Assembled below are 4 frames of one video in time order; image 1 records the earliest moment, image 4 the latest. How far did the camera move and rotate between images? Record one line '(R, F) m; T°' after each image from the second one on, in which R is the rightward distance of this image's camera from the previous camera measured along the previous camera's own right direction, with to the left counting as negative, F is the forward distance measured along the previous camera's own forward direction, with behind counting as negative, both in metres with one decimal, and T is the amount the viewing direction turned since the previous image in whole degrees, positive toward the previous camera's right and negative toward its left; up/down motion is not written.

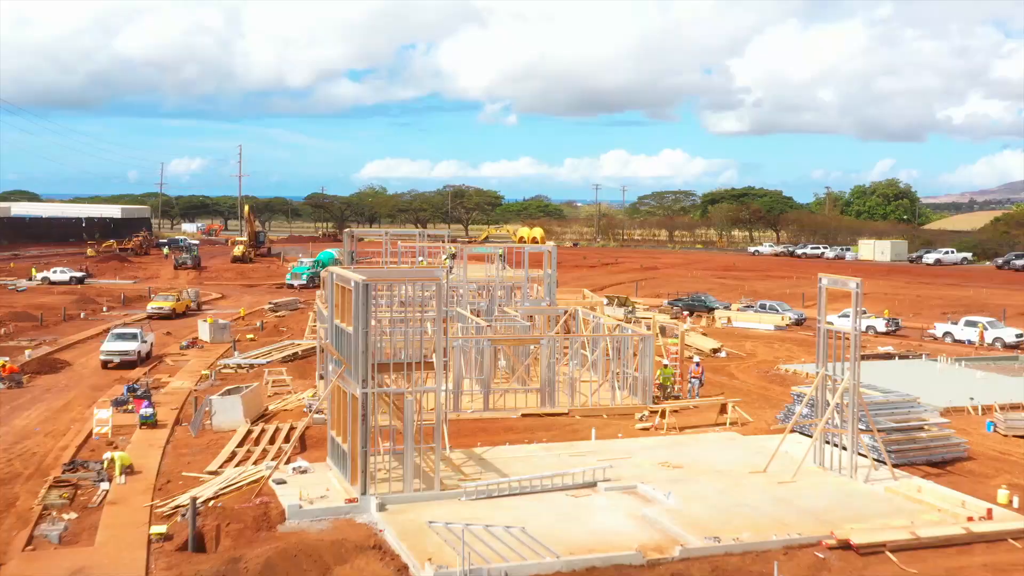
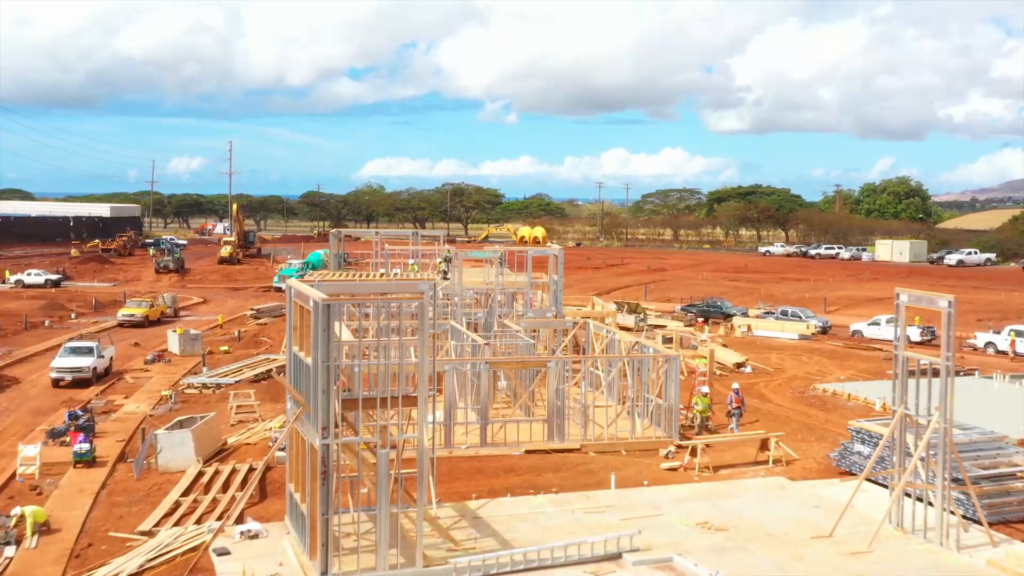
(0.0, +3.2) m; 0°
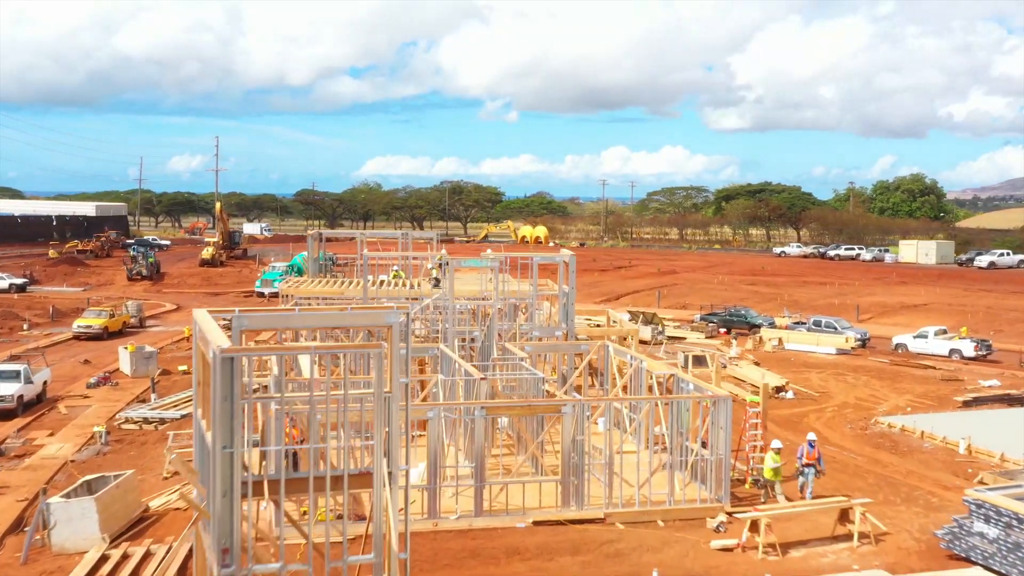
(0.0, +4.0) m; 0°
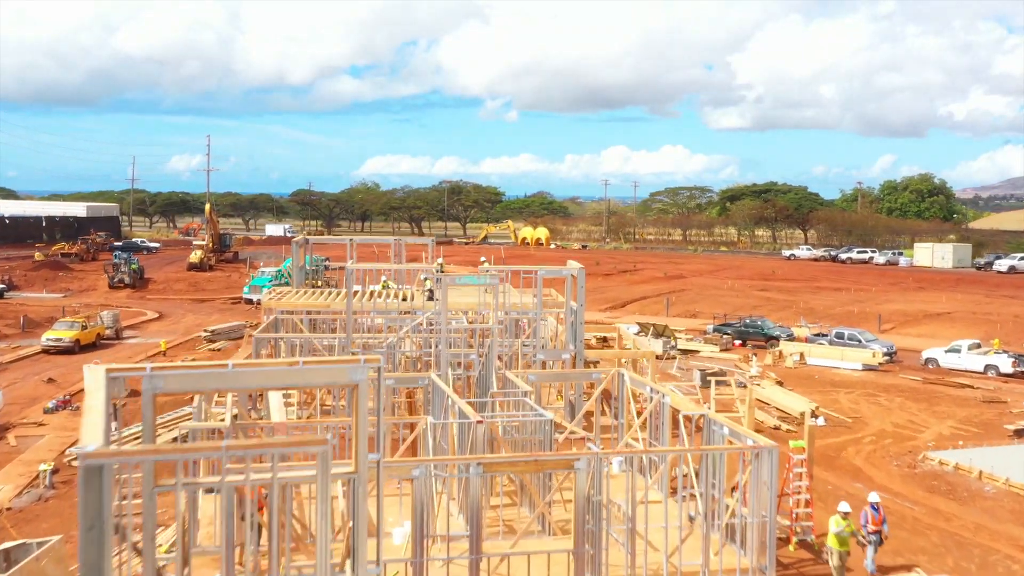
(0.0, +2.3) m; 0°
